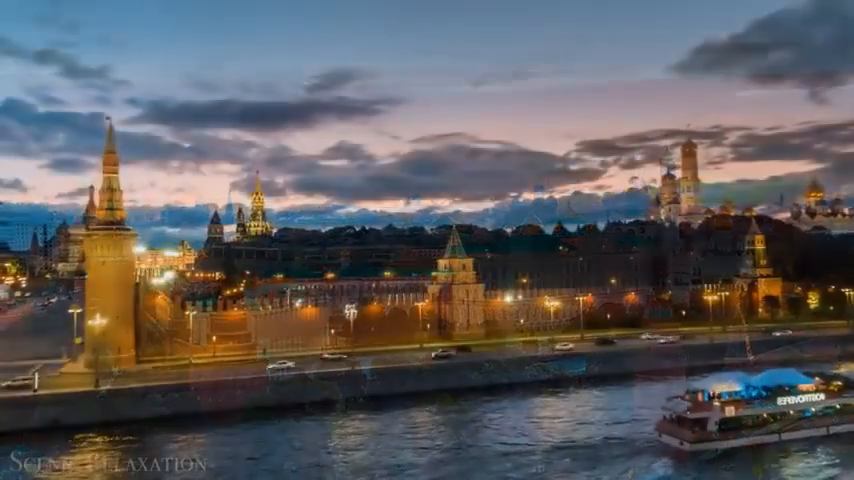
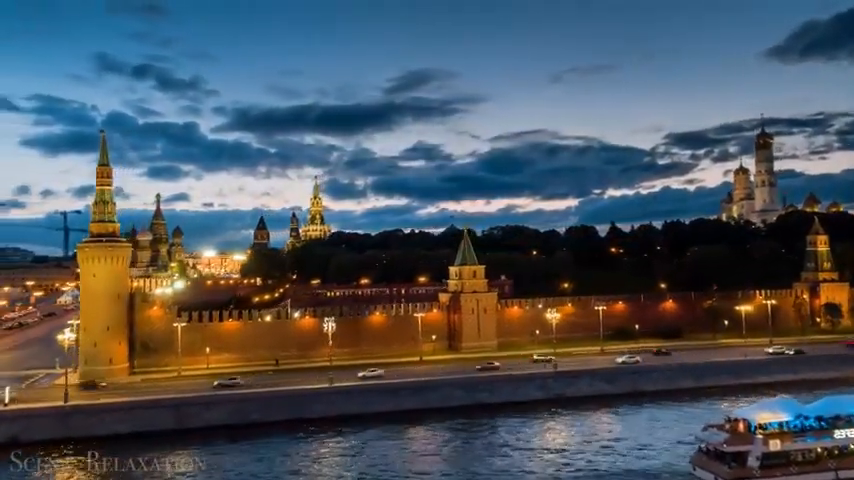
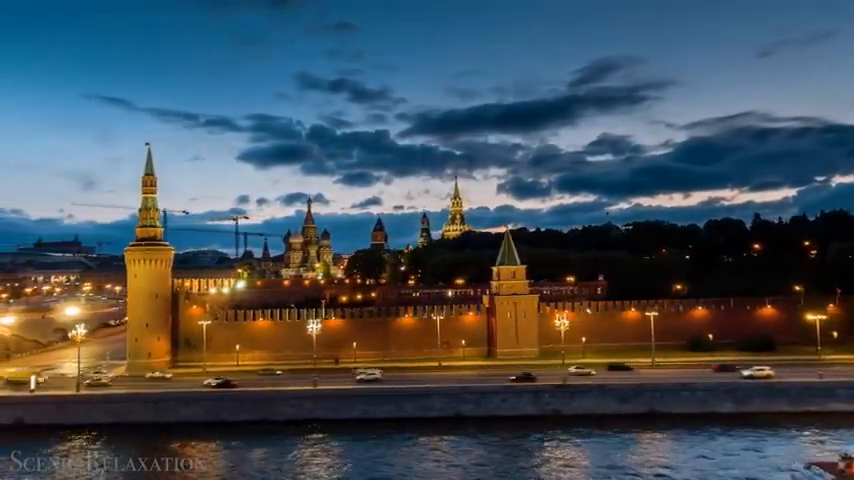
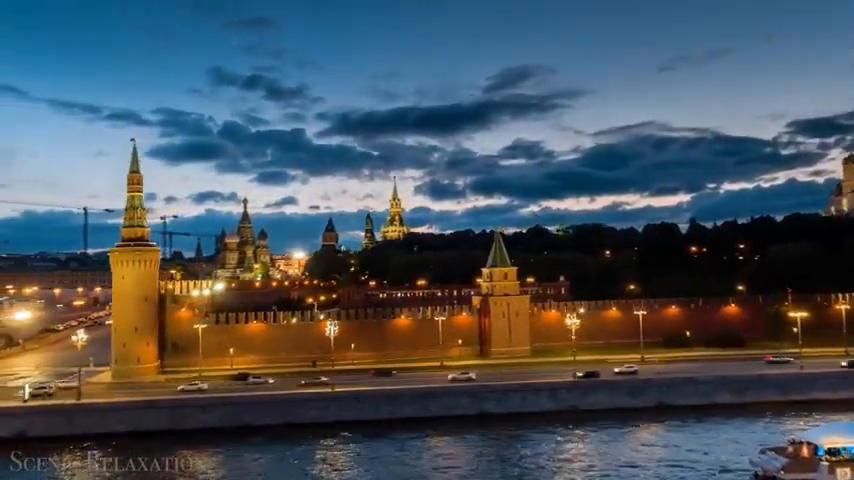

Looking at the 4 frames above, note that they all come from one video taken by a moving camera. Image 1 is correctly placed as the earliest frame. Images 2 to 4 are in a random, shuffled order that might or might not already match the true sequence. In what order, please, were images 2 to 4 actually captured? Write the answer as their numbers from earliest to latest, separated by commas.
2, 4, 3
